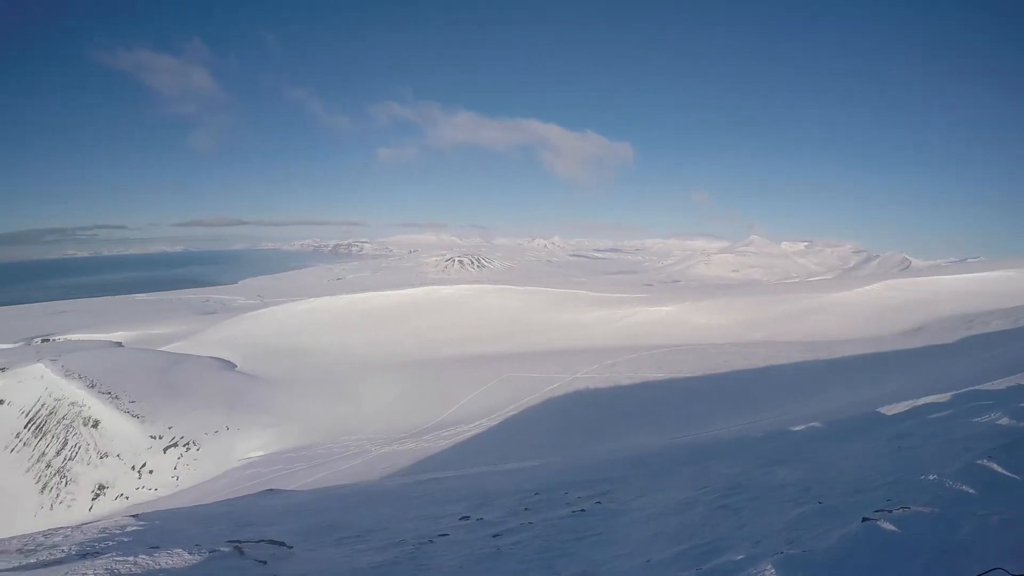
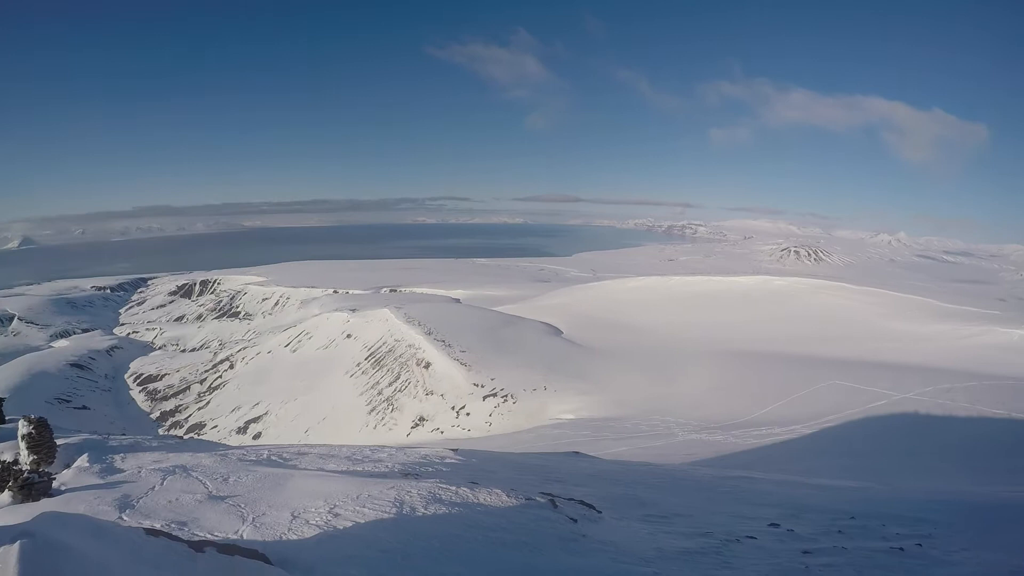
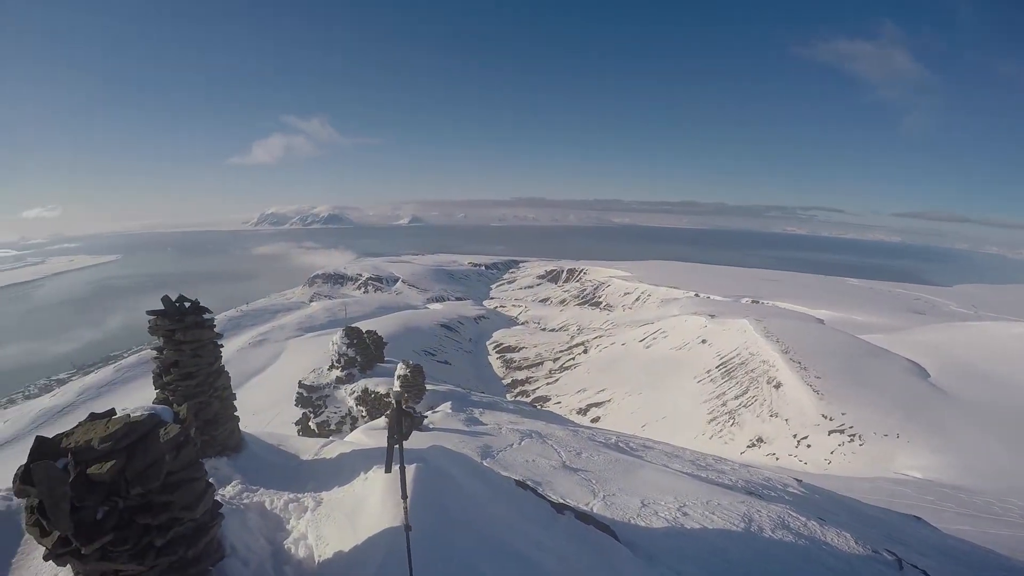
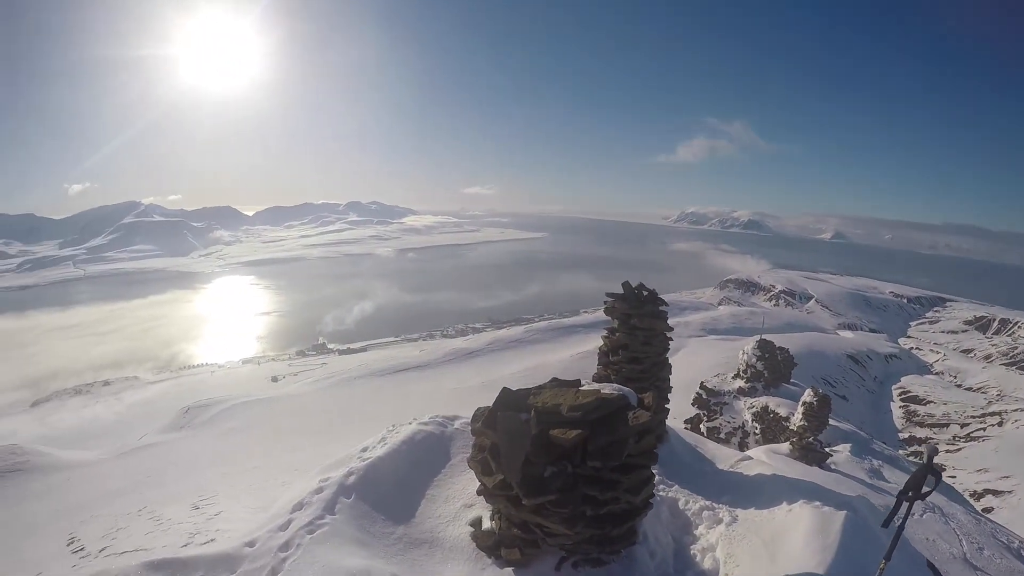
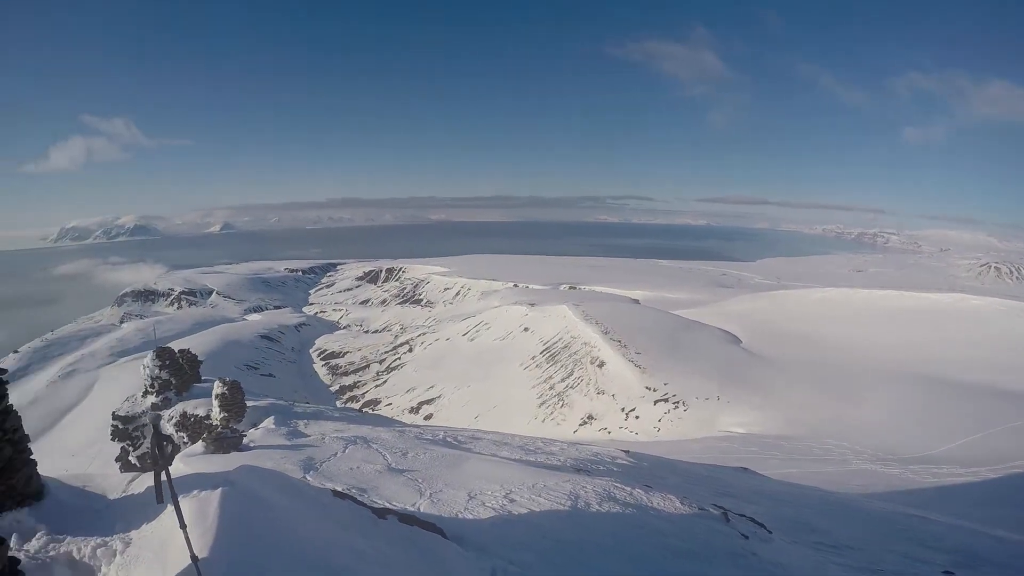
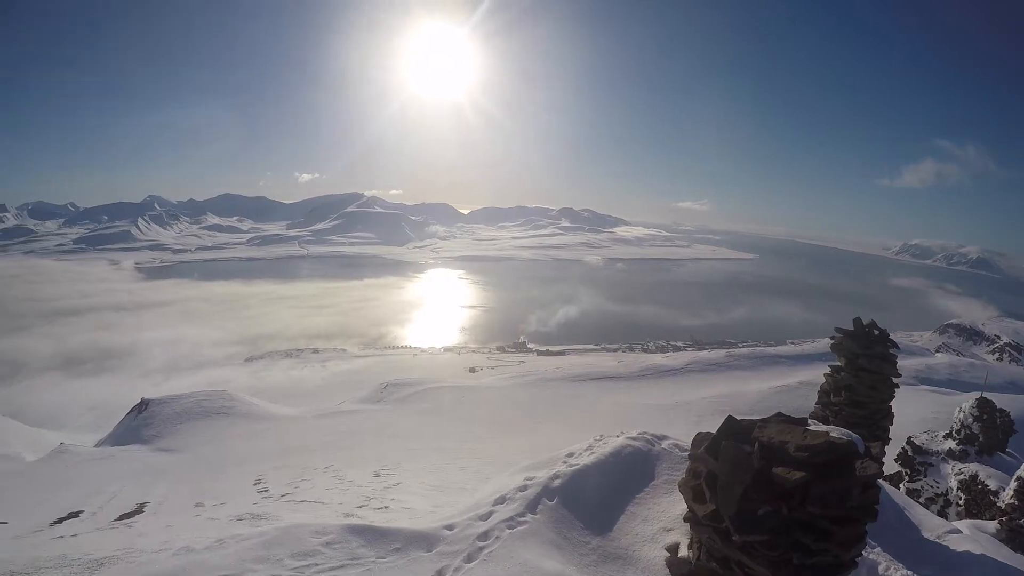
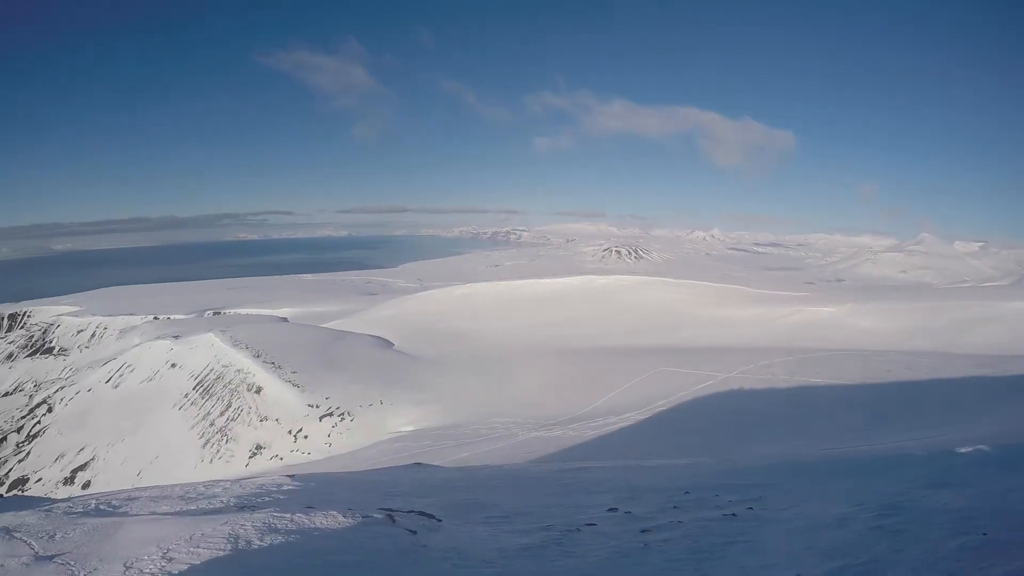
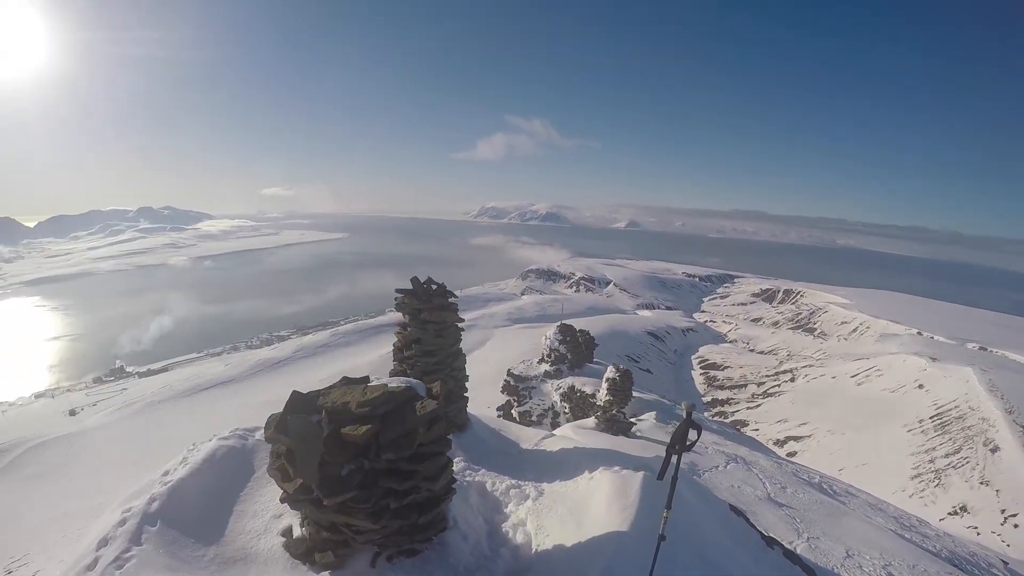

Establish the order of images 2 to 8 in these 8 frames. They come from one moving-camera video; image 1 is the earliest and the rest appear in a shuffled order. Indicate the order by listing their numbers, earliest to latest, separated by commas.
7, 2, 5, 3, 8, 4, 6
